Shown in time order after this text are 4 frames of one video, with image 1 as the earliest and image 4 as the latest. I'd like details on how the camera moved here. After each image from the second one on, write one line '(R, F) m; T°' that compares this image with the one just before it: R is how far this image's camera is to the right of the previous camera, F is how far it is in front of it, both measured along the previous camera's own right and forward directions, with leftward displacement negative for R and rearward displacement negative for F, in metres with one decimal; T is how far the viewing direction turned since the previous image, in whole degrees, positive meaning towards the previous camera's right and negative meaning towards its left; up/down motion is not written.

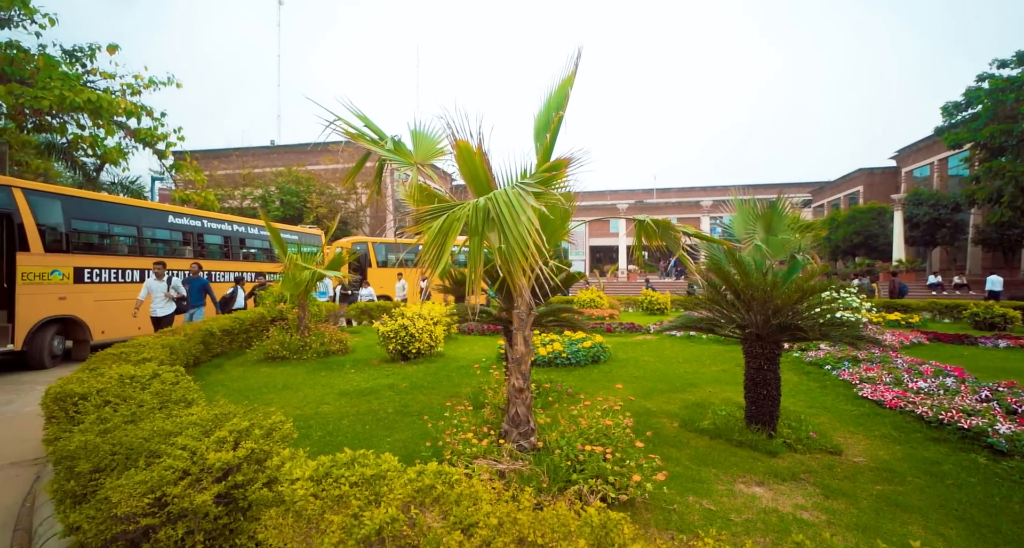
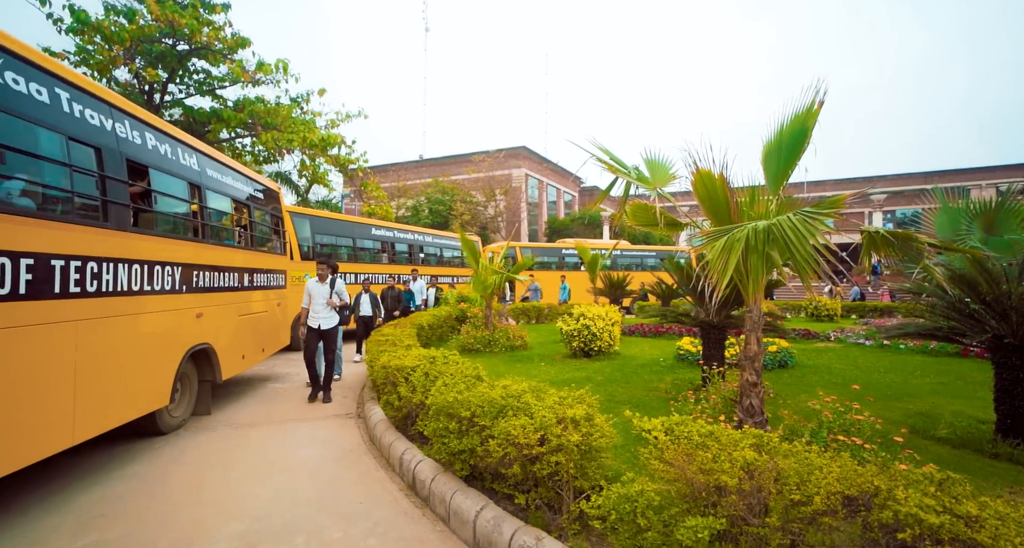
(-0.8, -0.8) m; -15°
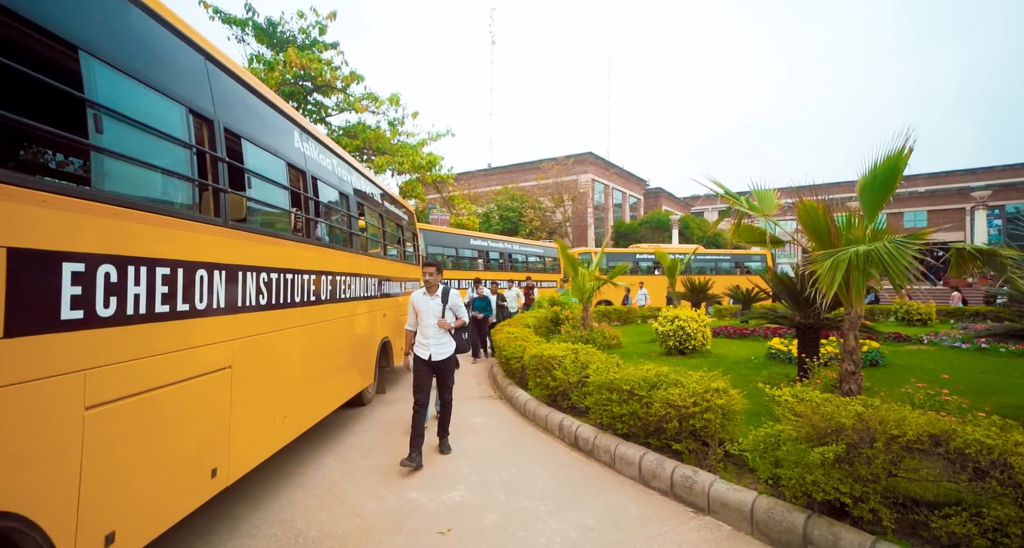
(-0.7, -1.2) m; -7°
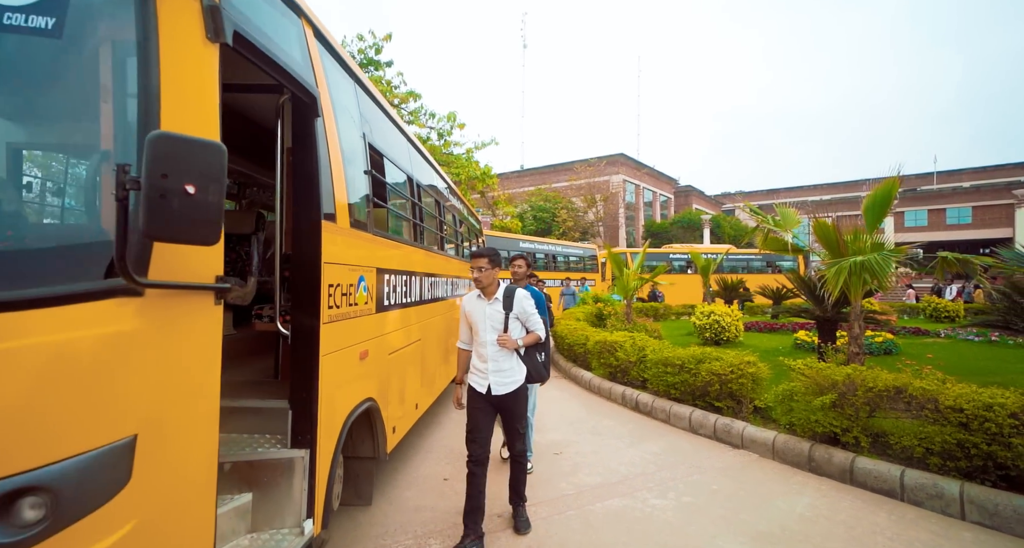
(-0.6, -1.4) m; -3°
